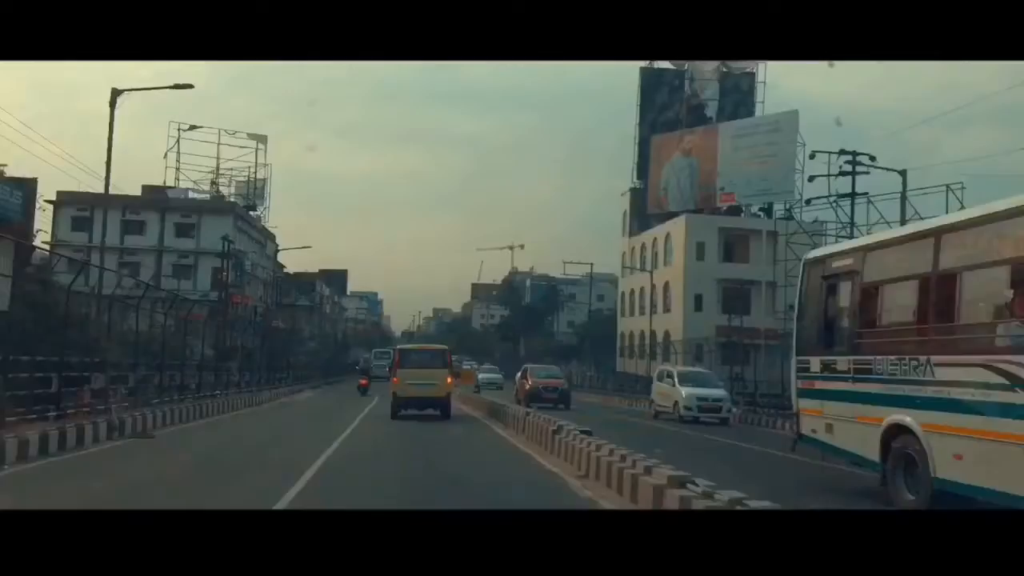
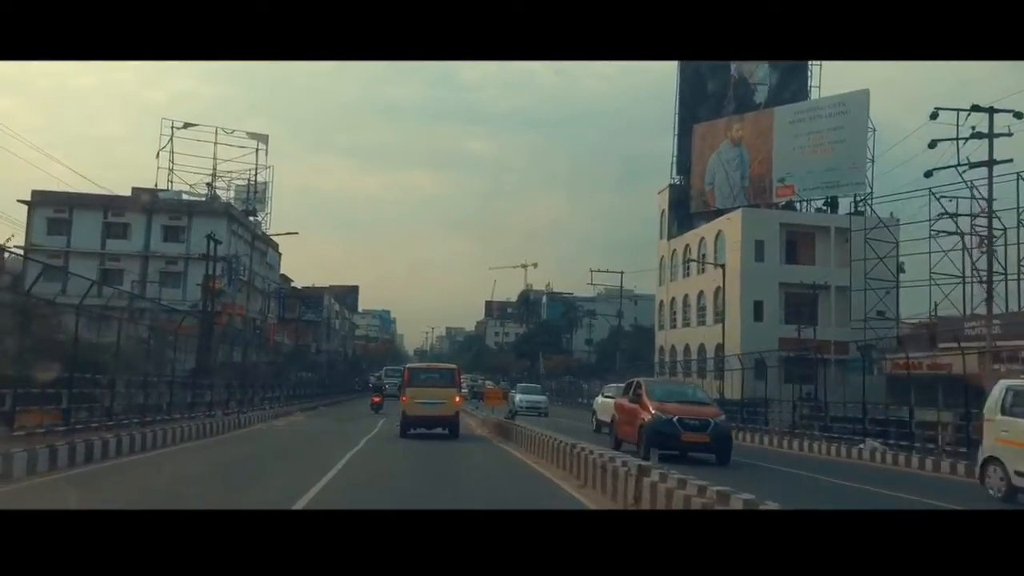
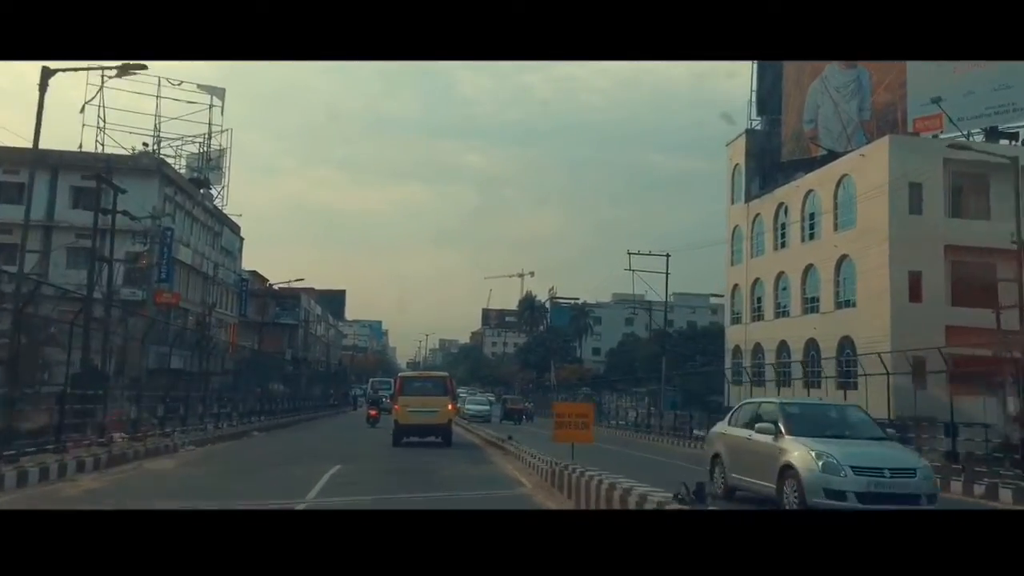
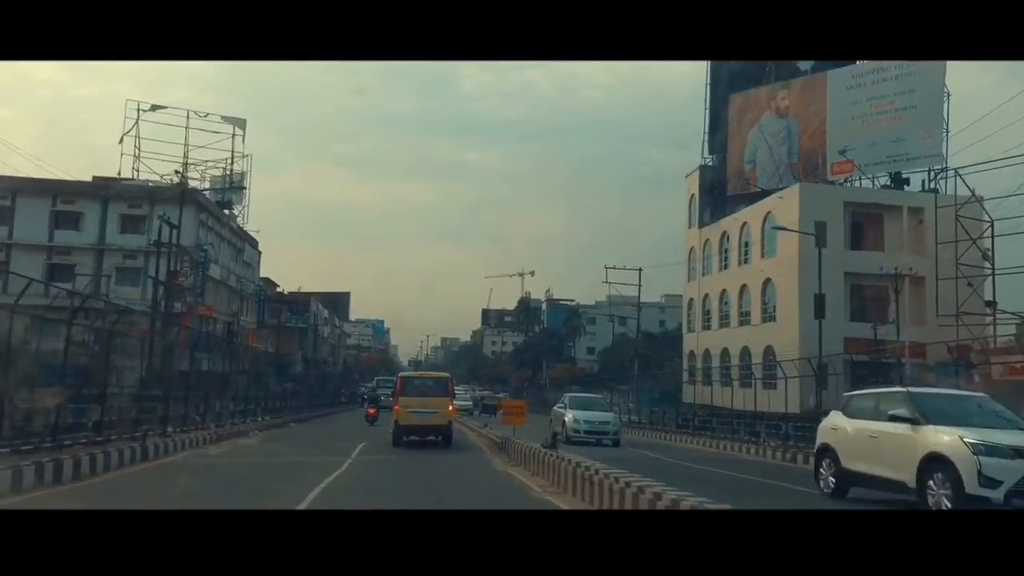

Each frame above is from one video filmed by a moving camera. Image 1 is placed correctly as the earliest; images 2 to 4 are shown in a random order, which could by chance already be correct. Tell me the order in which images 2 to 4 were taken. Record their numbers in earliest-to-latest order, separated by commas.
2, 4, 3
